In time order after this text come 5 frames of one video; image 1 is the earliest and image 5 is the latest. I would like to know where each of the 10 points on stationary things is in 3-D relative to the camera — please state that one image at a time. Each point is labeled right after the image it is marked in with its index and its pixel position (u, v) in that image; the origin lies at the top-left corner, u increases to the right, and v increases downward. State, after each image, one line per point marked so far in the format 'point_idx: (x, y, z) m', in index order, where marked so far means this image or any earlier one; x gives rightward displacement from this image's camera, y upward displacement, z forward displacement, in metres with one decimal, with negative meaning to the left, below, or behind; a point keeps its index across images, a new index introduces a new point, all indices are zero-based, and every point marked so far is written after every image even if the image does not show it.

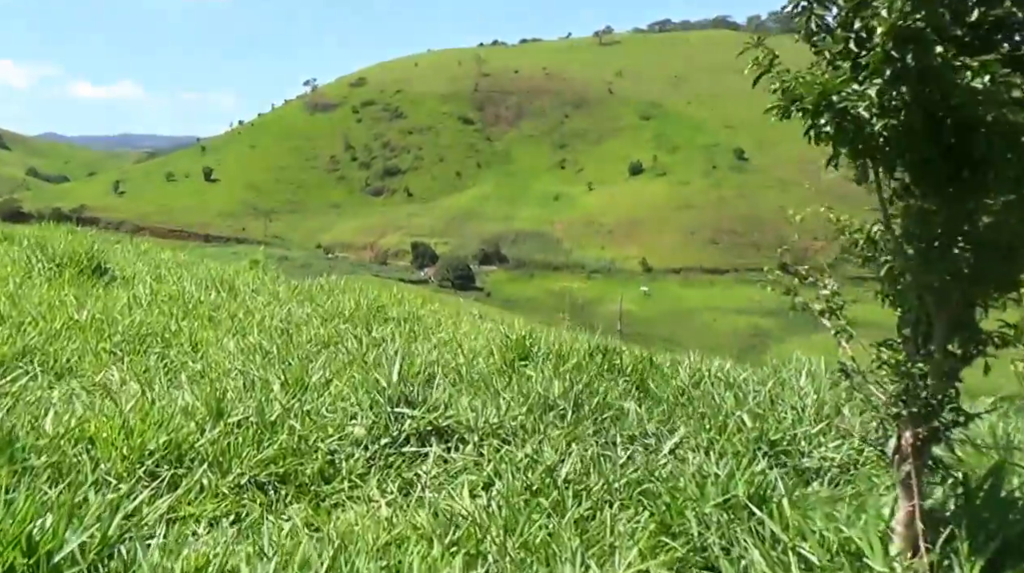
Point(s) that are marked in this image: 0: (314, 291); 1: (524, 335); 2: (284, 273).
0: (-1.8, 0.0, +11.4) m
1: (+0.1, -0.3, +8.2) m
2: (-2.8, +0.3, +15.0) m
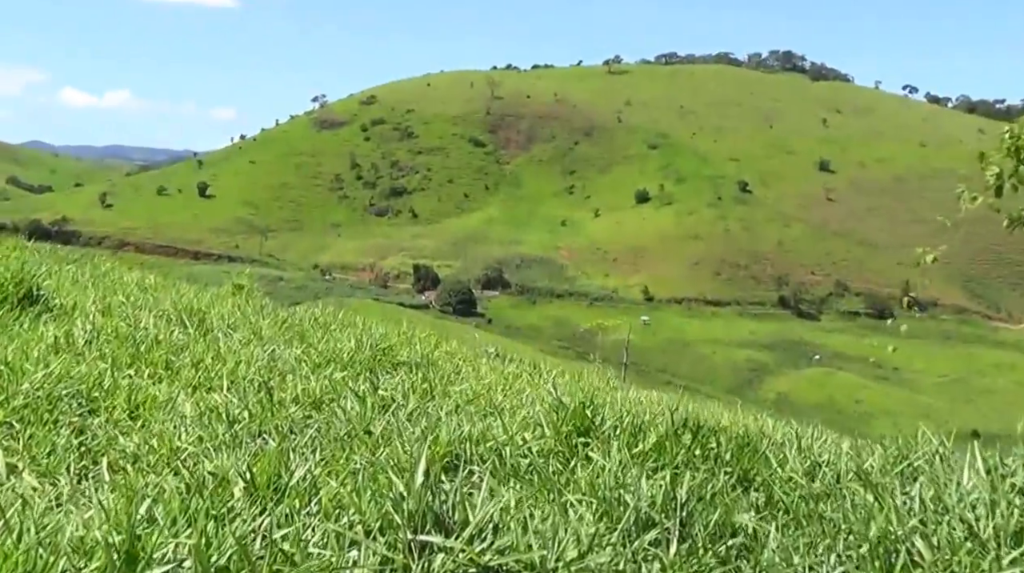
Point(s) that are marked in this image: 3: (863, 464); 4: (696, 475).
0: (-1.5, -0.3, +9.6) m
1: (+0.3, -0.6, +6.4) m
2: (-2.5, 0.0, +13.2) m
3: (+1.4, -0.7, +5.2) m
4: (+0.7, -0.7, +4.7) m
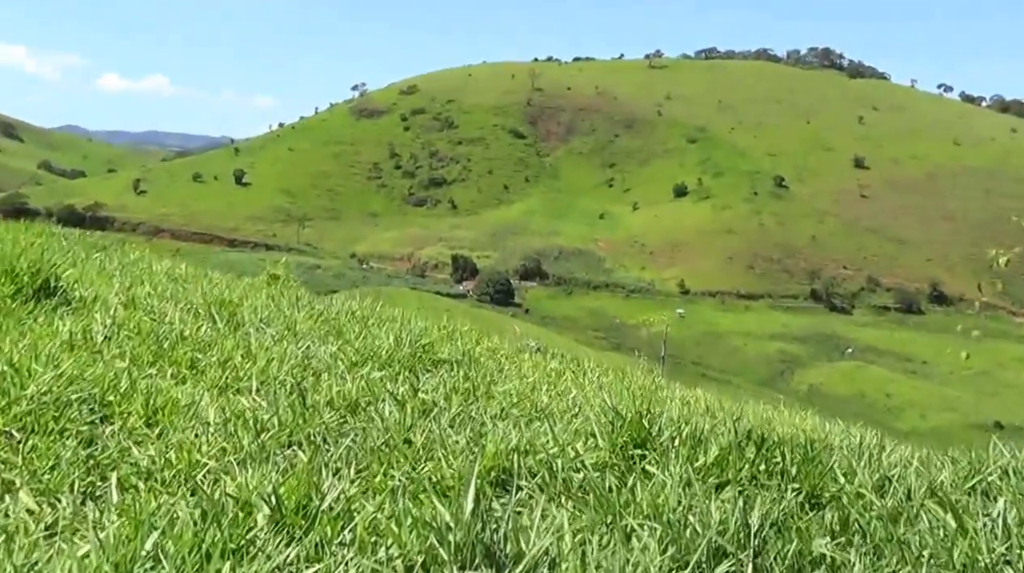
0: (-1.2, -0.2, +9.2) m
1: (+0.6, -0.5, +5.9) m
2: (-2.1, +0.1, +12.8) m
3: (+1.6, -0.7, +4.7) m
4: (+0.8, -0.7, +4.2) m
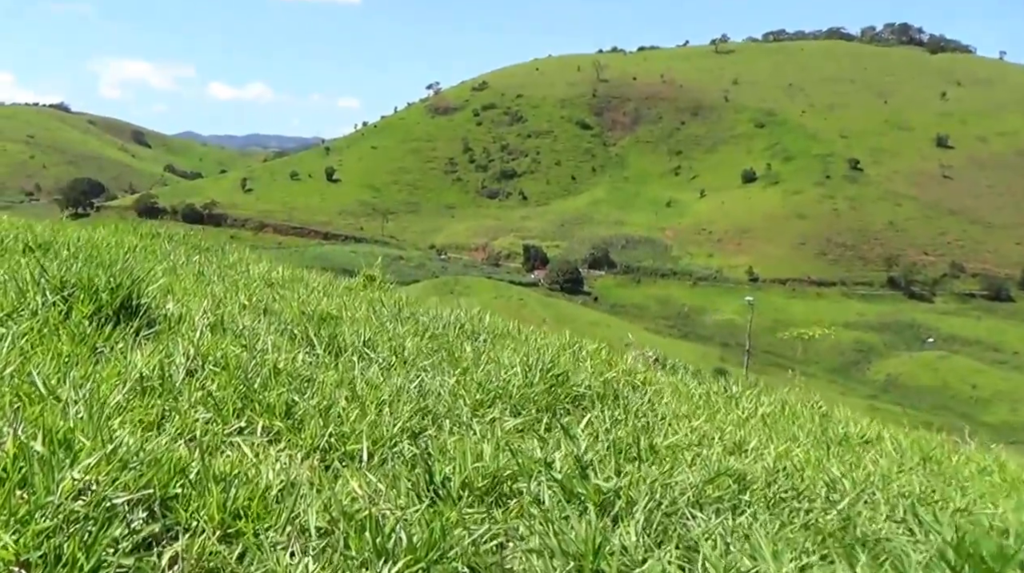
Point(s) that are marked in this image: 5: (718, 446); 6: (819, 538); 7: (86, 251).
0: (-0.4, -0.3, +7.8) m
1: (+1.2, -0.6, +4.4) m
2: (-1.0, 0.0, +11.4) m
3: (+2.2, -0.8, +3.1) m
4: (+1.4, -0.8, +2.7) m
5: (+1.0, -0.7, +5.9) m
6: (+1.0, -0.7, +4.1) m
7: (-2.4, +0.2, +7.2) m
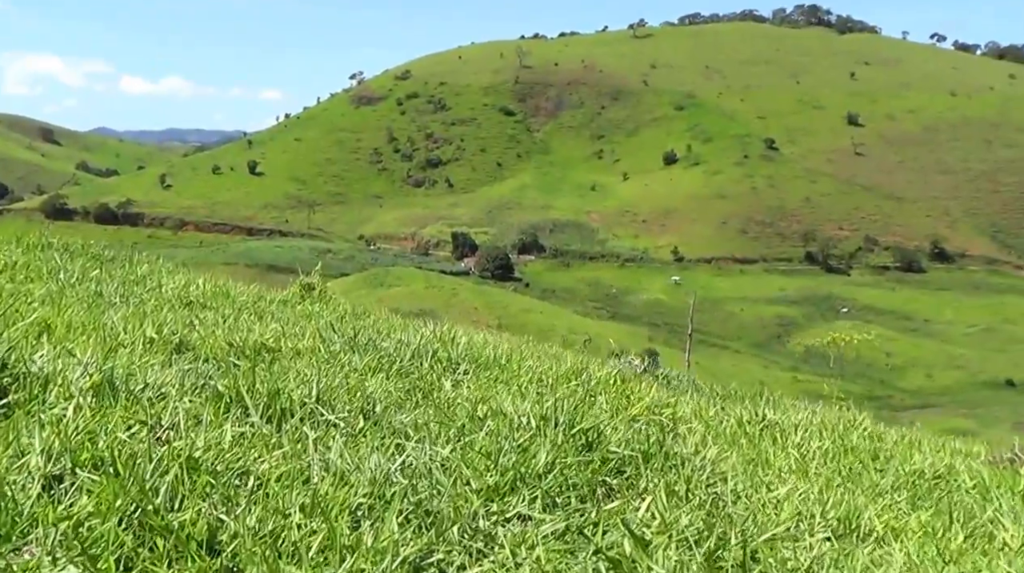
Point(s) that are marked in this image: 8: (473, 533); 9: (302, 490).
0: (-0.4, -0.4, +5.9) m
1: (+1.4, -0.7, +2.6) m
2: (-1.3, -0.1, +9.5) m
3: (+2.4, -0.9, +1.4) m
4: (+1.7, -0.9, +1.0) m
5: (+1.0, -0.8, +4.2) m
6: (+1.1, -0.8, +2.3) m
7: (-2.4, 0.0, +5.3) m
8: (-0.1, -0.7, +3.5) m
9: (-0.6, -0.6, +3.5) m
